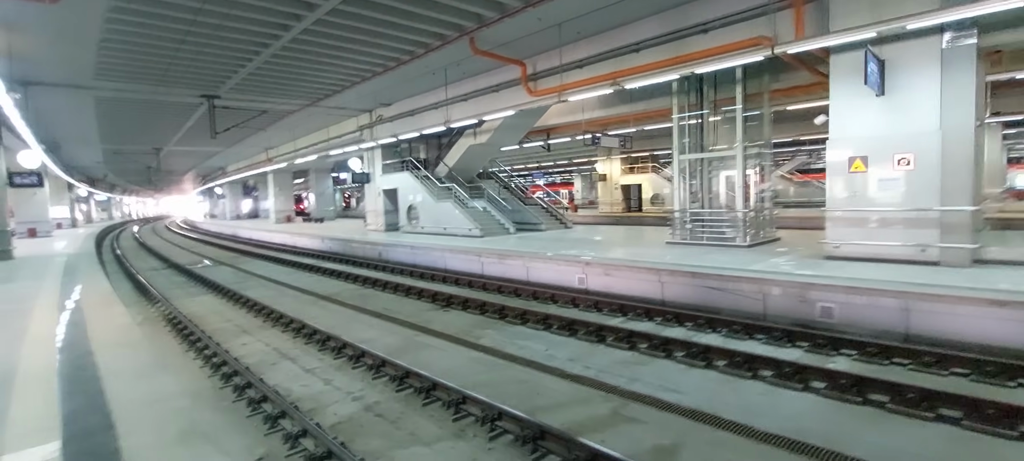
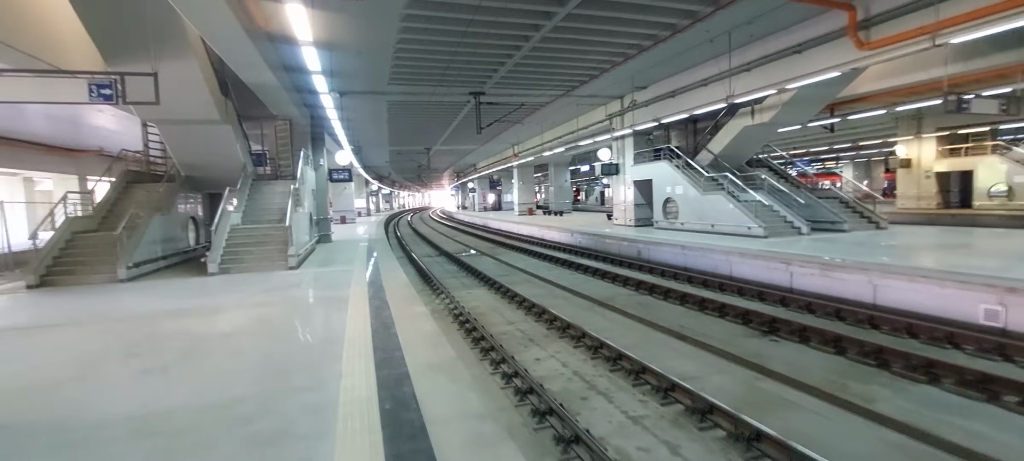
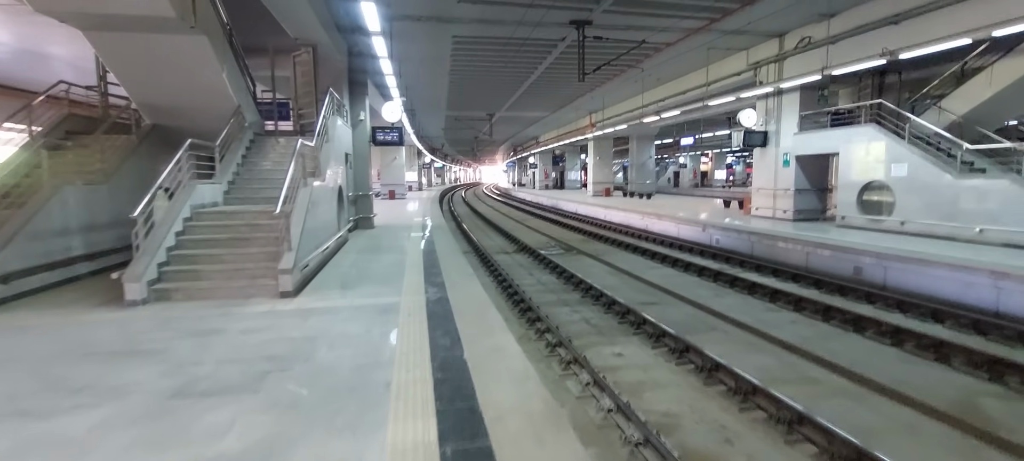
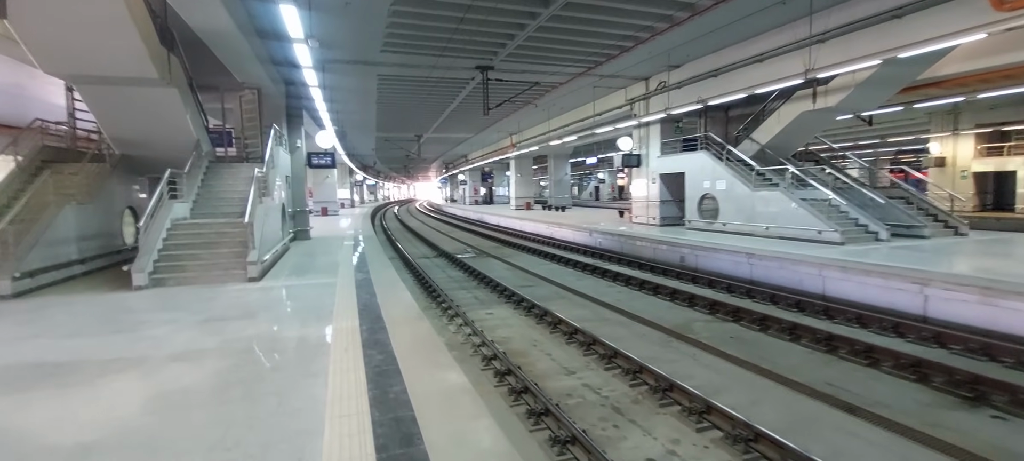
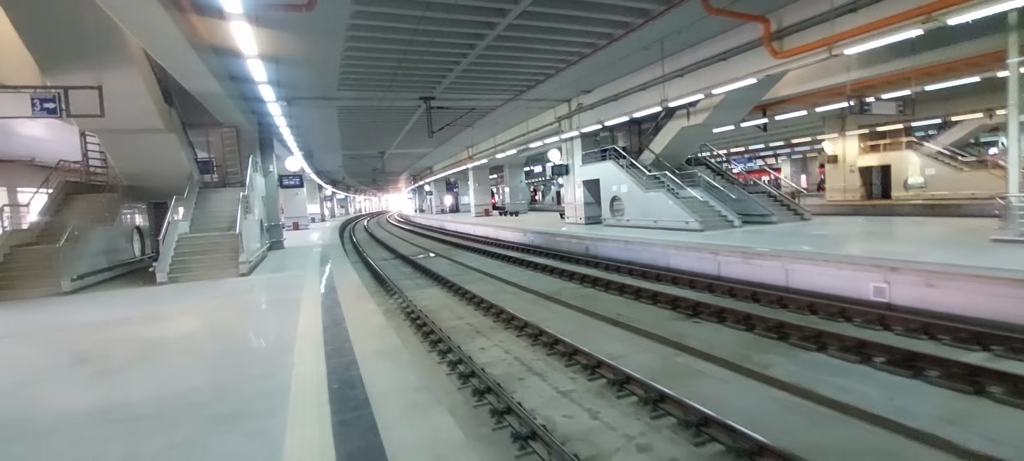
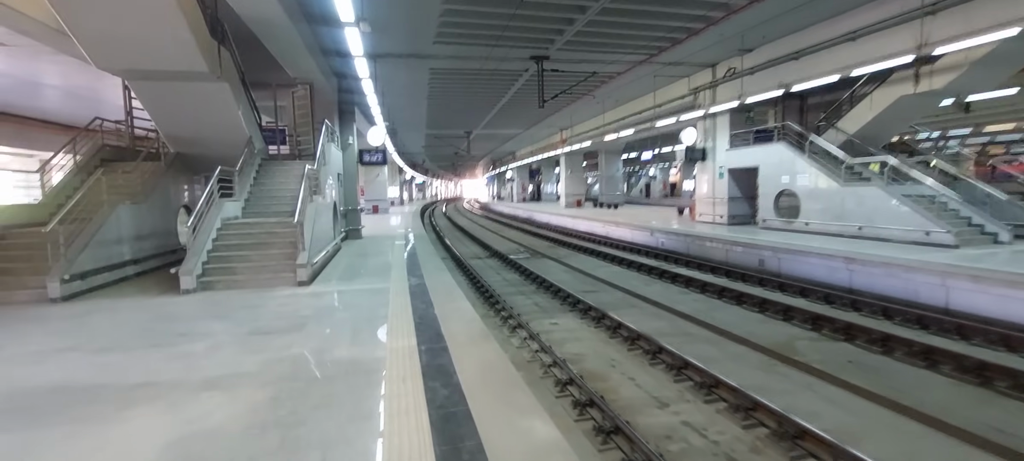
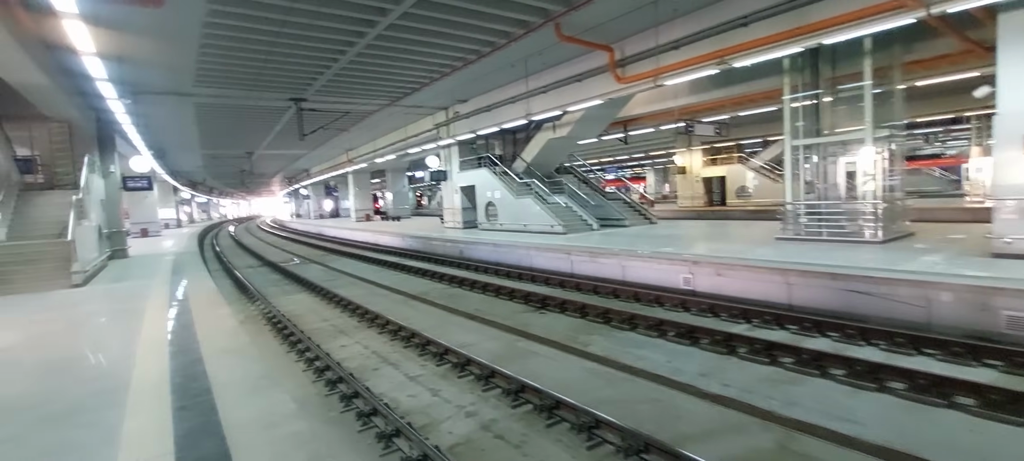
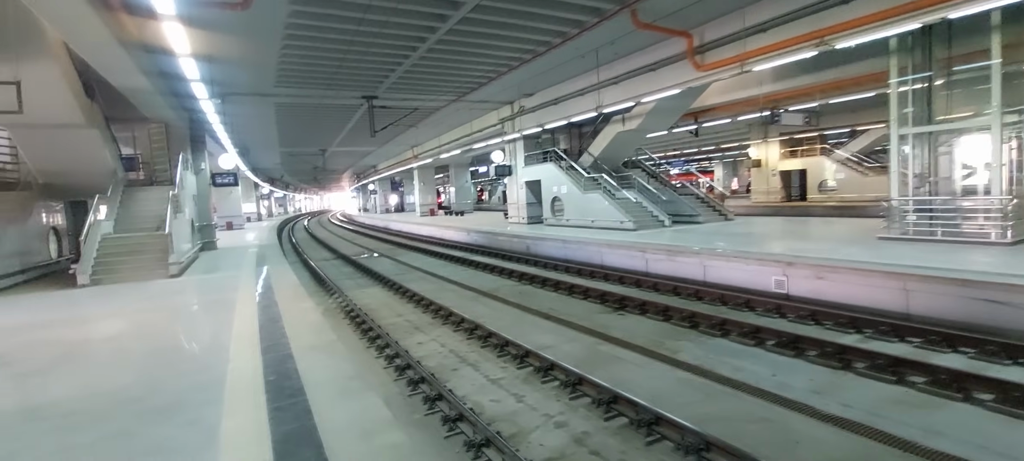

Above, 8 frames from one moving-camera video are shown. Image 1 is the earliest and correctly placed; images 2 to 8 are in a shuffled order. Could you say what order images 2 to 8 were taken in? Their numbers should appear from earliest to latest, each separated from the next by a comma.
7, 8, 5, 2, 4, 6, 3
